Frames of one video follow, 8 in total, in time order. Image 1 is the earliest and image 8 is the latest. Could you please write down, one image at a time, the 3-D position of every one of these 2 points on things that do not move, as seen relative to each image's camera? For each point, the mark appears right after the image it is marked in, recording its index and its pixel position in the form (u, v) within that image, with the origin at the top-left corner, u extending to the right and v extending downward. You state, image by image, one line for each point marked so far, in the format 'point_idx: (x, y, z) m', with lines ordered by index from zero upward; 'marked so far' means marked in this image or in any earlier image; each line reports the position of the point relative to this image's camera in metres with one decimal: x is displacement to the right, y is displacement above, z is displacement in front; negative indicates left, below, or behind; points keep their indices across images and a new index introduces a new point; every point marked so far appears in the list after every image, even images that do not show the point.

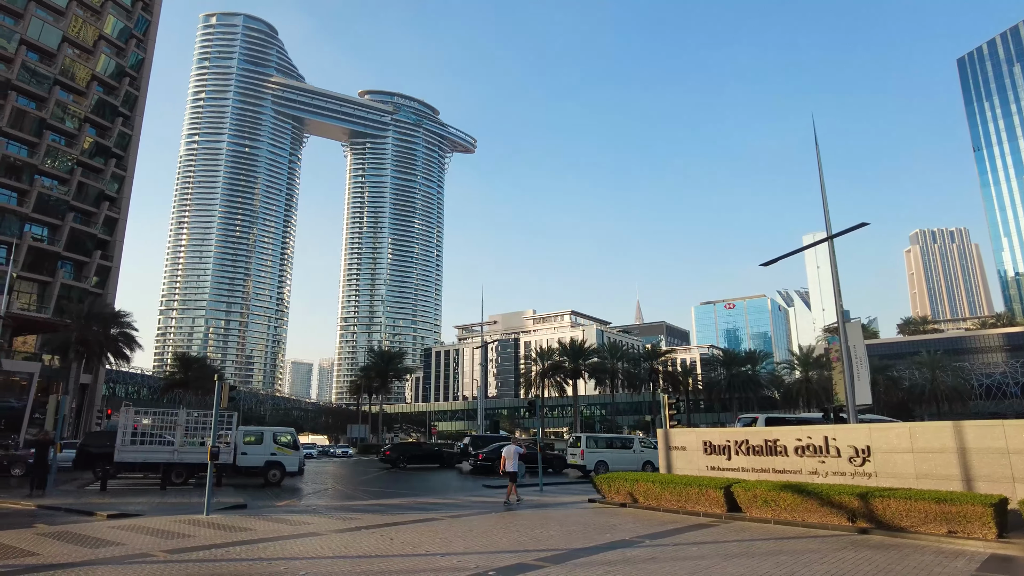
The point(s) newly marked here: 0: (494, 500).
0: (-0.4, -5.6, +17.1) m
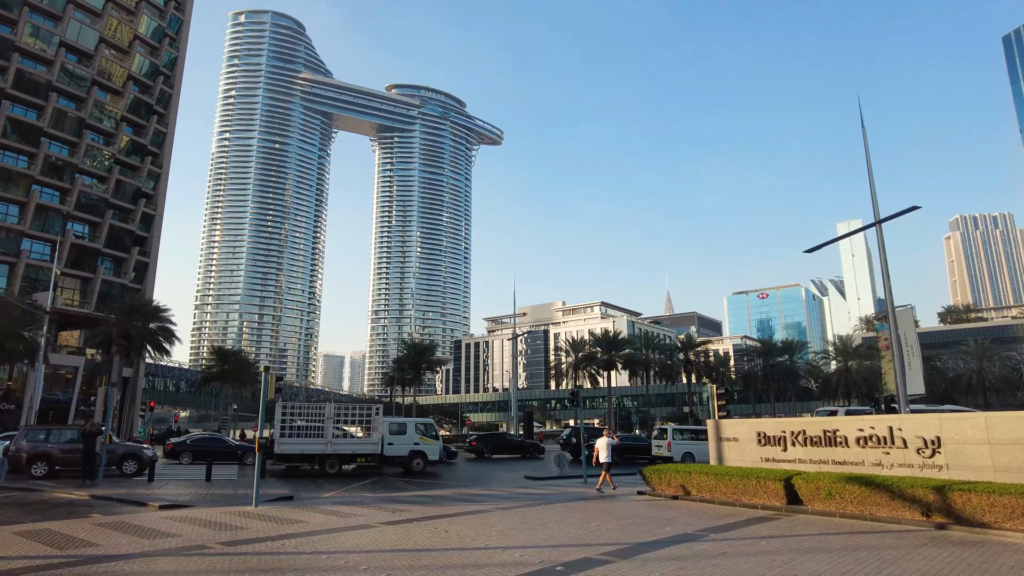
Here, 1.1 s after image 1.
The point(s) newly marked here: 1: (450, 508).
0: (+0.8, -5.3, +16.8) m
1: (-1.3, -4.5, +13.2) m
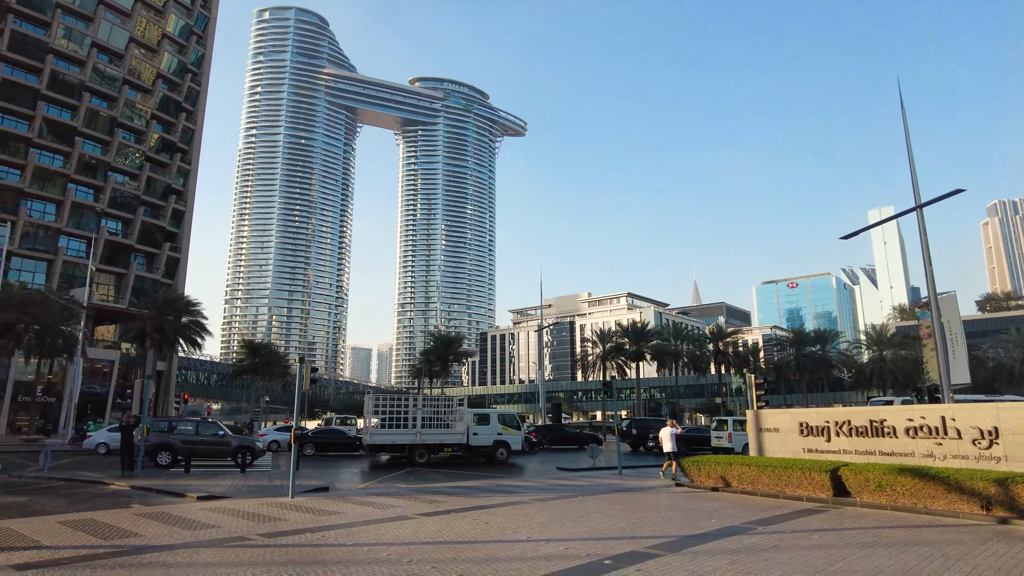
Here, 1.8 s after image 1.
0: (+1.7, -5.0, +16.6) m
1: (-0.5, -4.3, +13.1) m
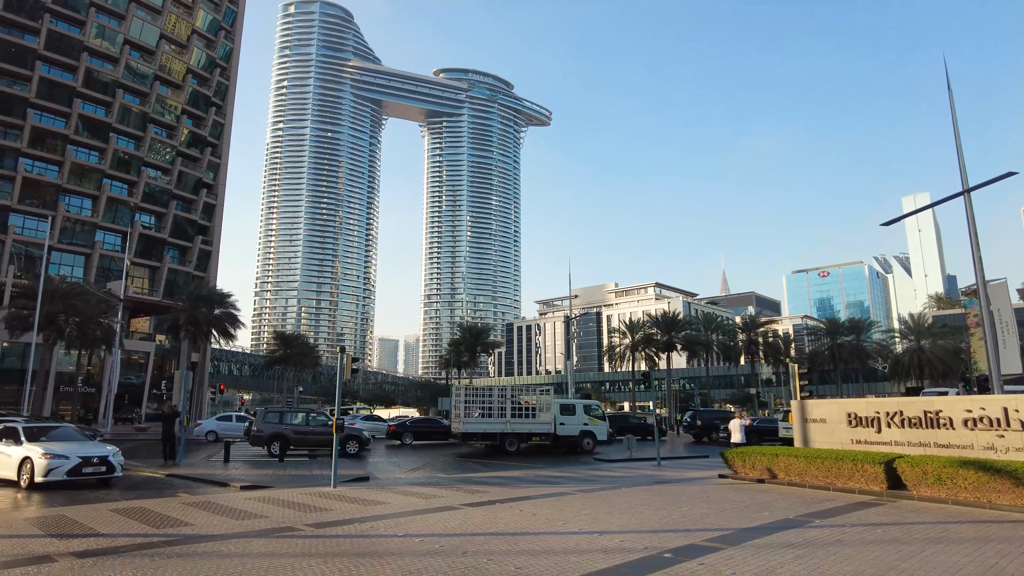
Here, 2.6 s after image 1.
0: (+2.7, -4.7, +16.3) m
1: (+0.3, -4.0, +12.9) m
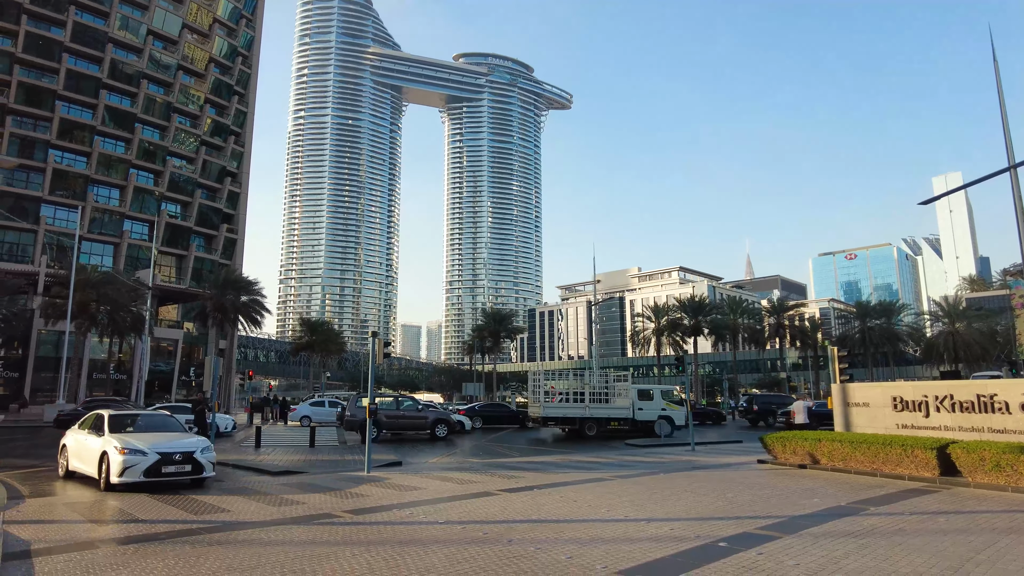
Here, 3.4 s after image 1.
0: (+3.5, -4.3, +16.0) m
1: (+1.0, -3.7, +12.7) m
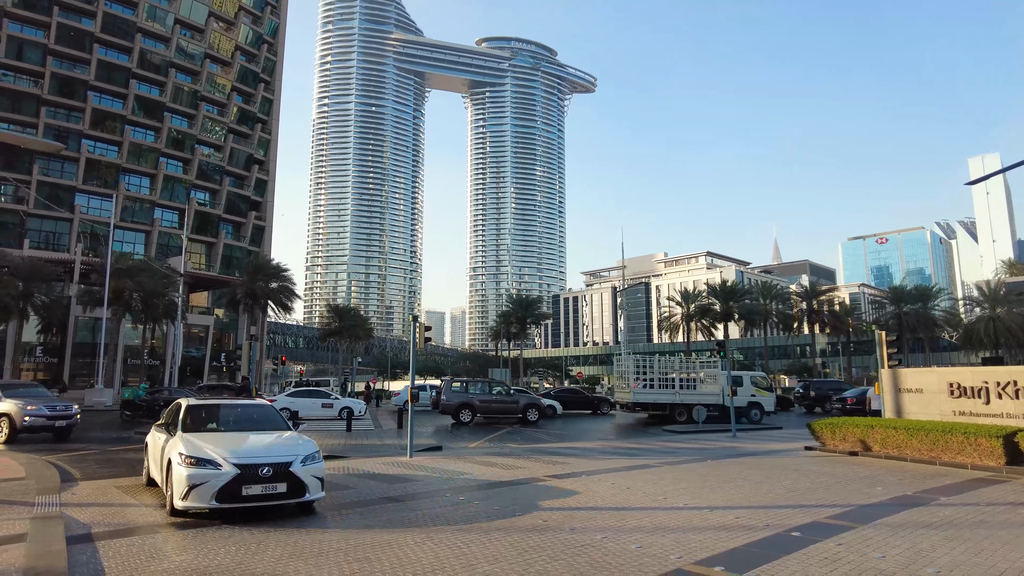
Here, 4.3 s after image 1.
0: (+4.5, -3.8, +15.7) m
1: (+1.9, -3.3, +12.4) m
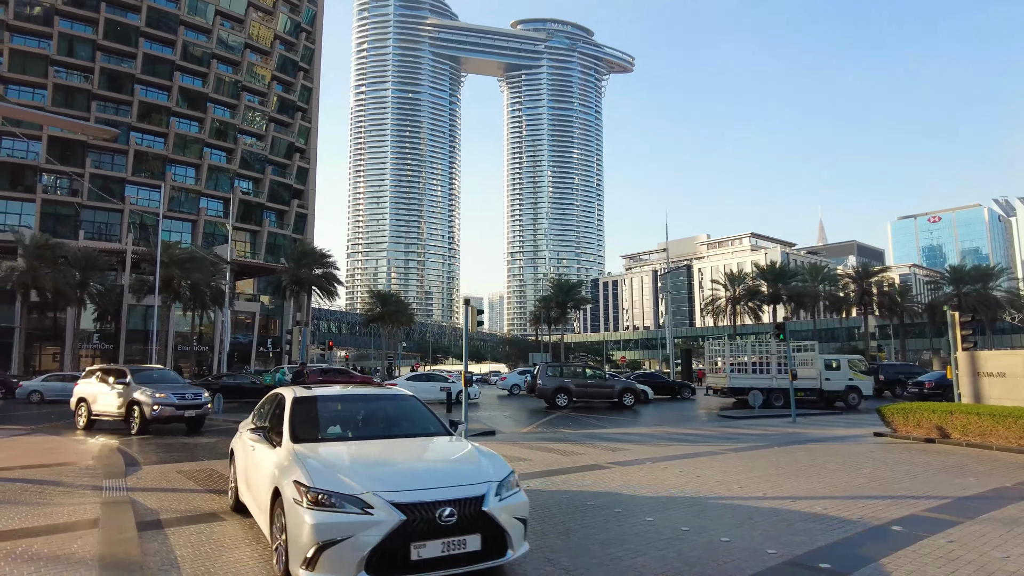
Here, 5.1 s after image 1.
0: (+5.7, -3.4, +15.2) m
1: (+3.0, -3.0, +12.0) m
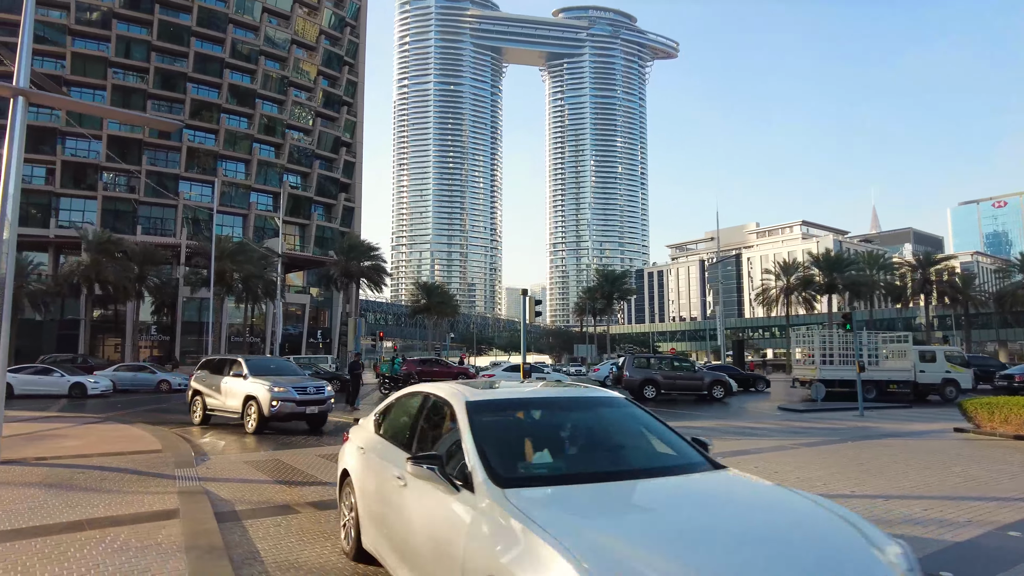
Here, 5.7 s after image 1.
0: (+7.0, -3.1, +14.5) m
1: (+4.1, -2.8, +11.6) m
